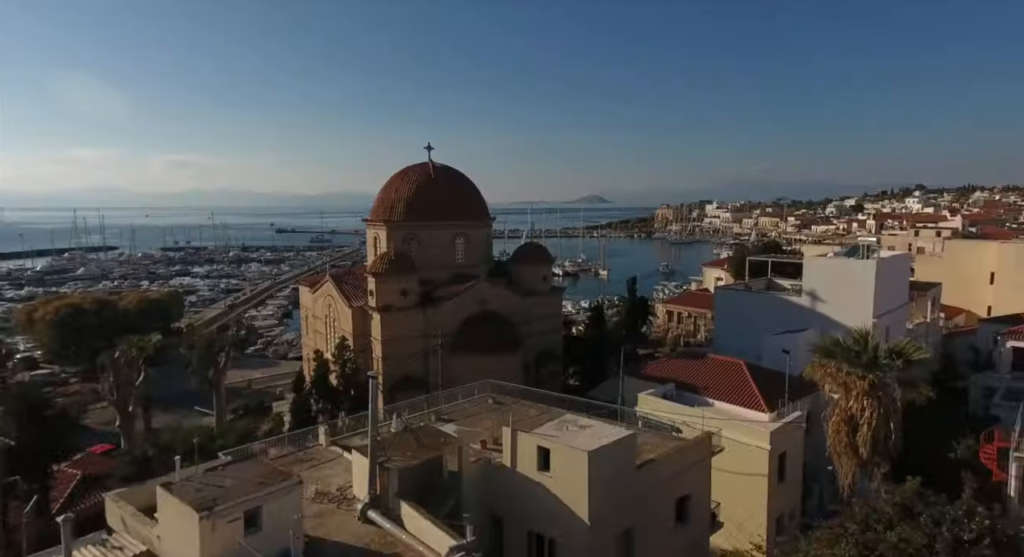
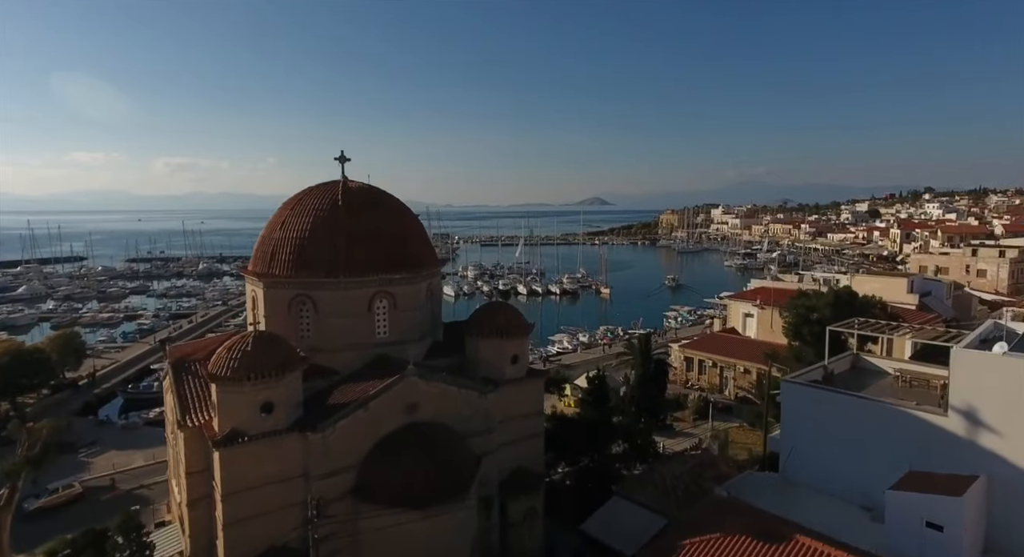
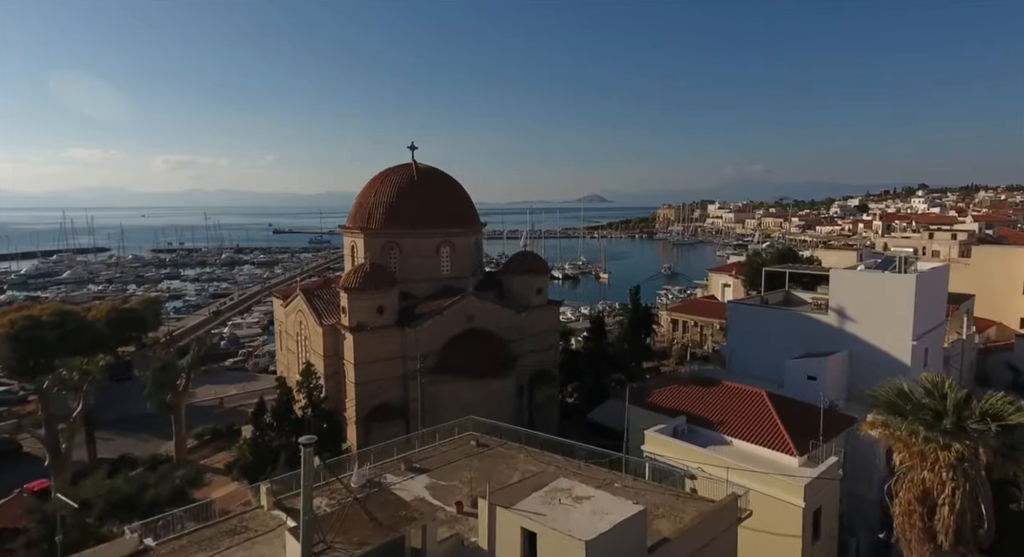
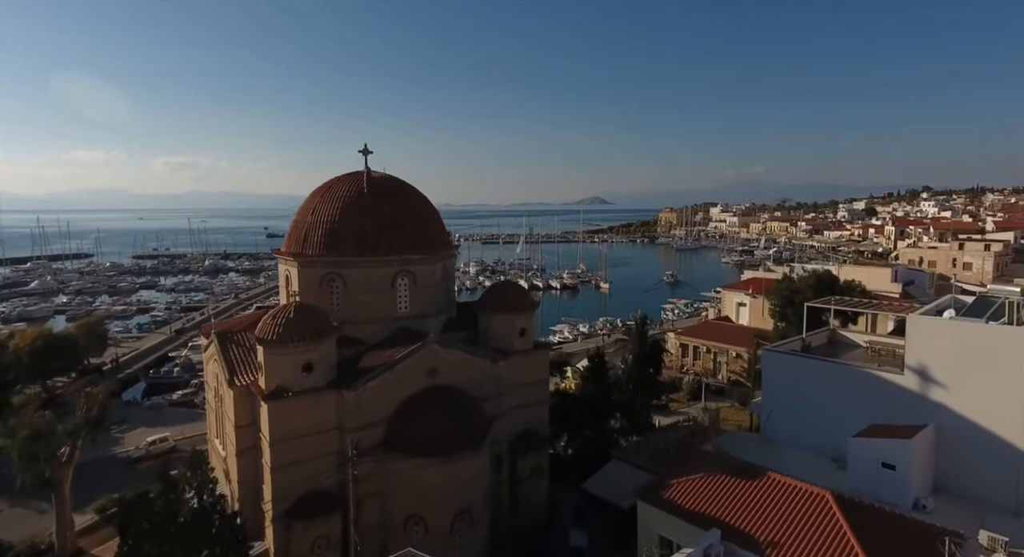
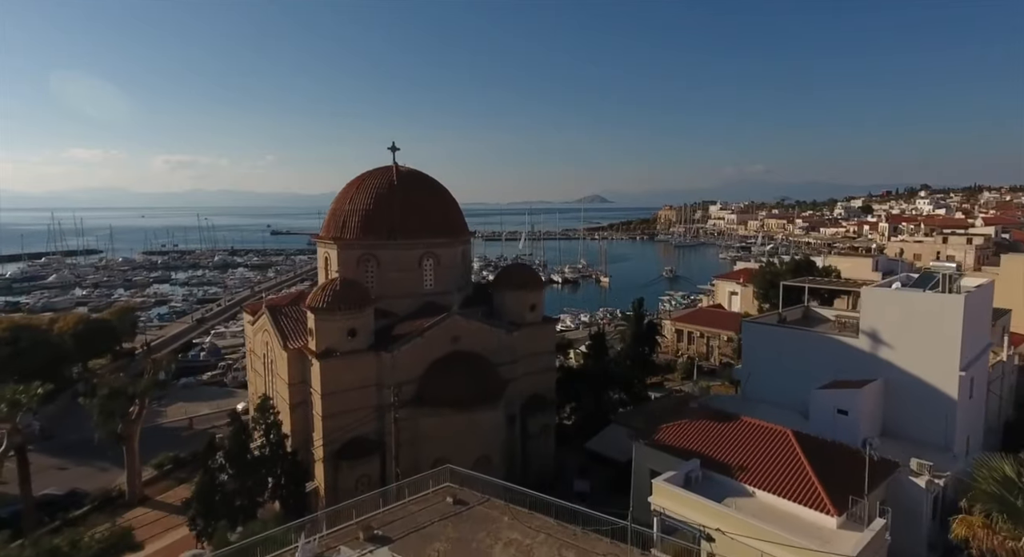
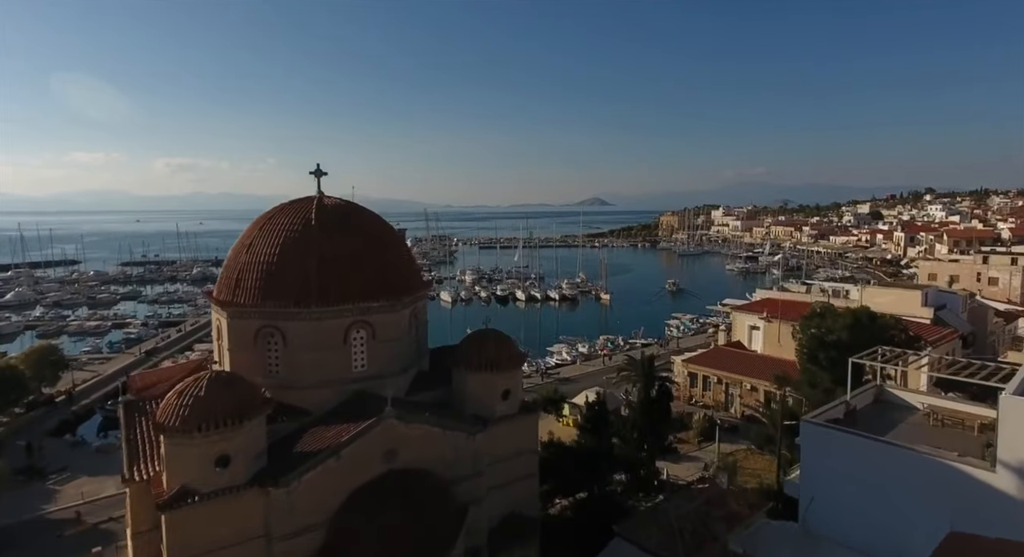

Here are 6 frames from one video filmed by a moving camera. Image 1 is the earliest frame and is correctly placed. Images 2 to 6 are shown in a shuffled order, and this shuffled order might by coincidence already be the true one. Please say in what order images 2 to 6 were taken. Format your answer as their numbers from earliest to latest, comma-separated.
3, 5, 4, 2, 6
